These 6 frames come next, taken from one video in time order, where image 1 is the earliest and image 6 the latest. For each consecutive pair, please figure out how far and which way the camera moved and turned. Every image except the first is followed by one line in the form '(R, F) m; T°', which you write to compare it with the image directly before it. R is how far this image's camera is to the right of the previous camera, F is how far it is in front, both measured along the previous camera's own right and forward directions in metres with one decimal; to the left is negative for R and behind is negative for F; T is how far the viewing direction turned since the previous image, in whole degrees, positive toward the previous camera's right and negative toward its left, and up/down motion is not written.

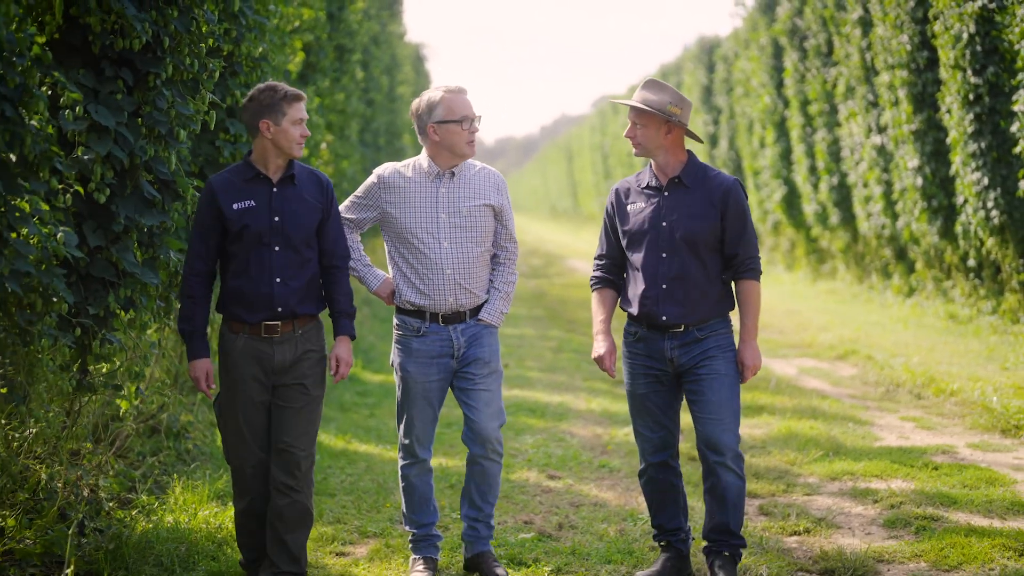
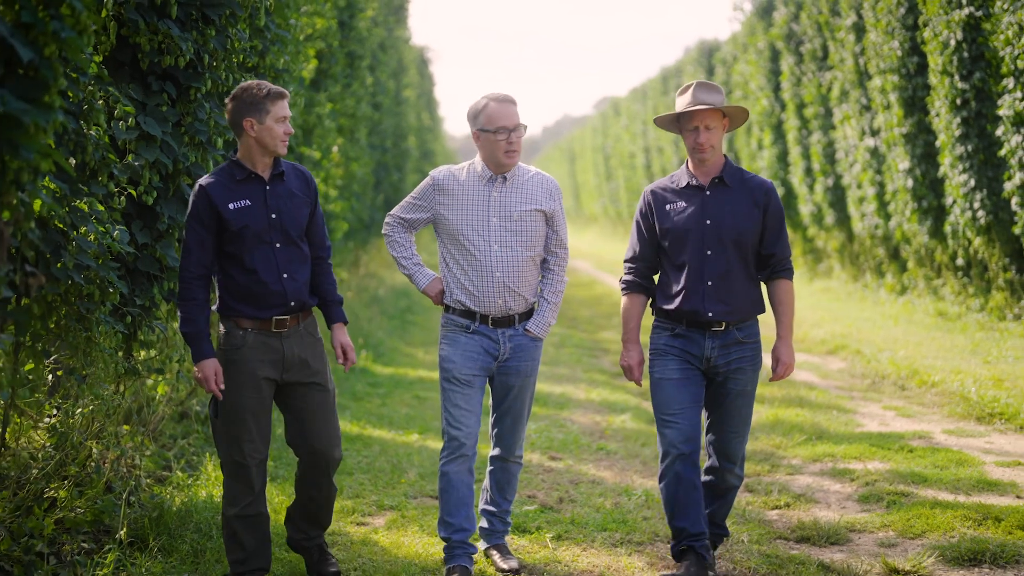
(0.0, -0.5) m; 0°
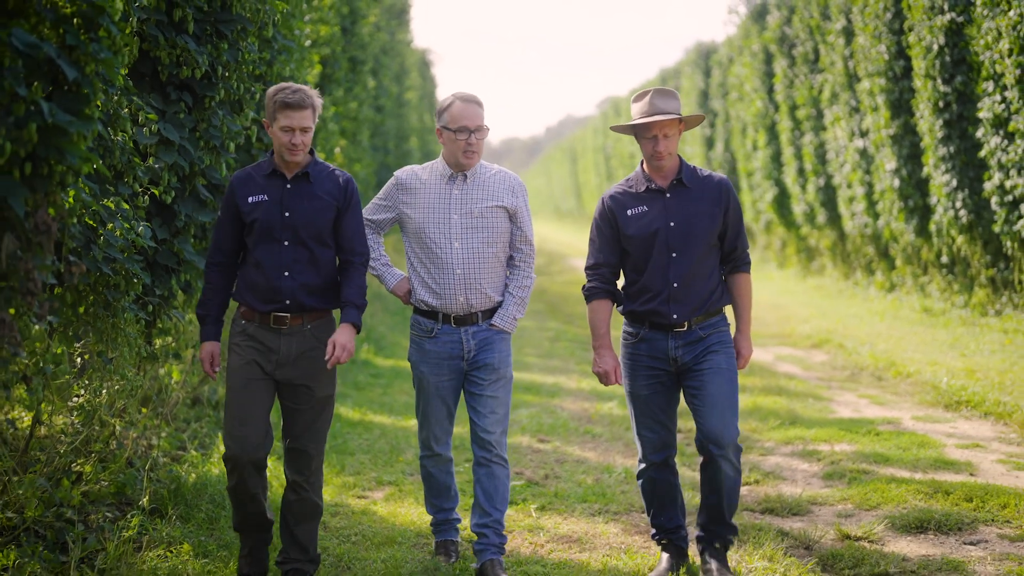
(+0.1, -0.5) m; 0°
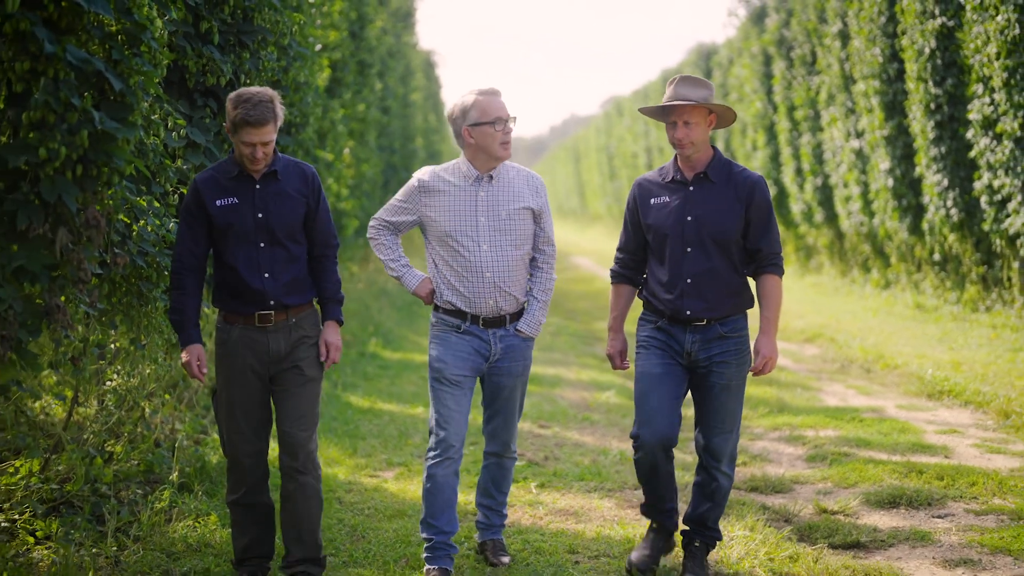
(0.0, -0.4) m; 0°
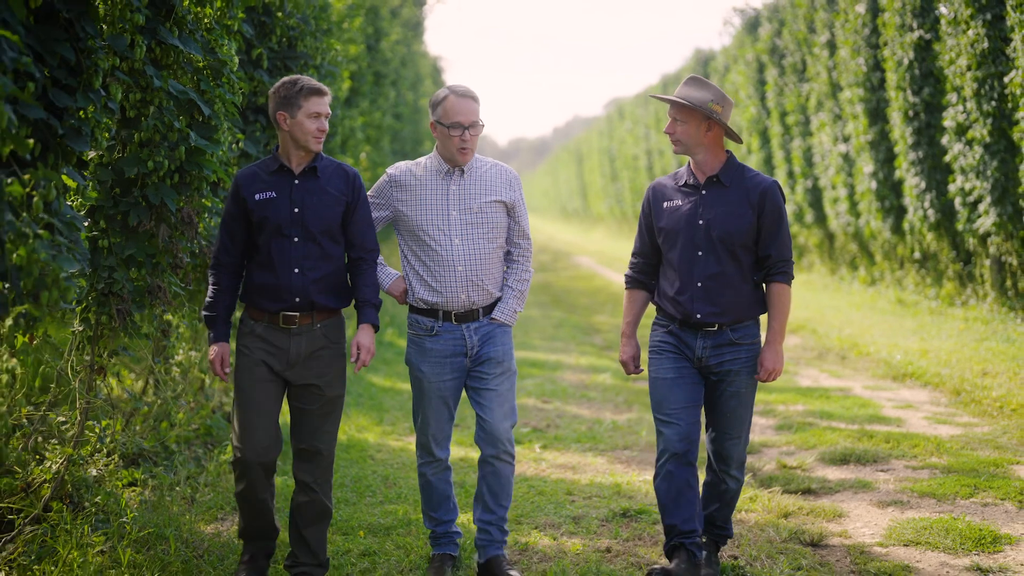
(0.0, -1.0) m; 0°
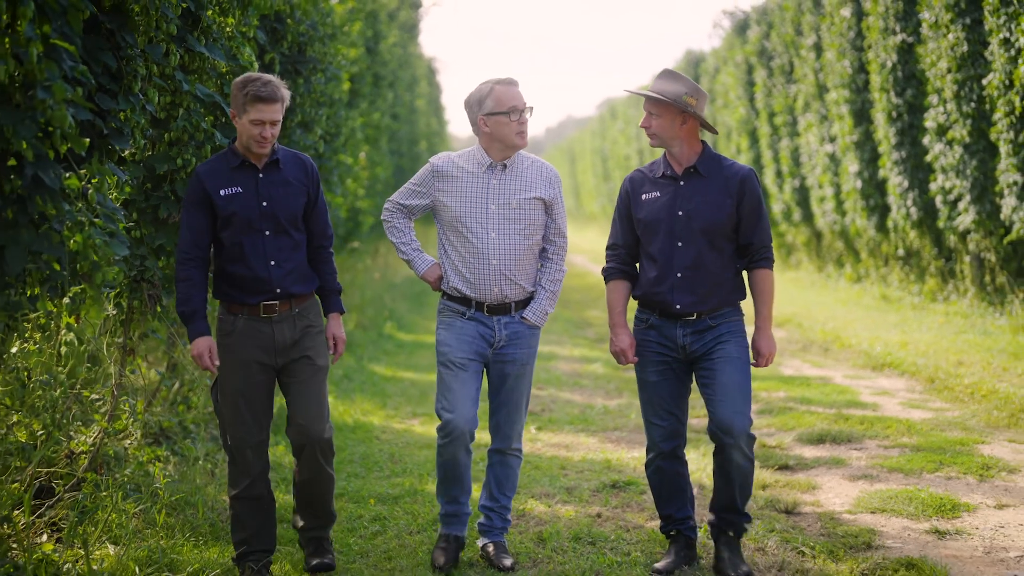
(0.0, -0.4) m; 0°
